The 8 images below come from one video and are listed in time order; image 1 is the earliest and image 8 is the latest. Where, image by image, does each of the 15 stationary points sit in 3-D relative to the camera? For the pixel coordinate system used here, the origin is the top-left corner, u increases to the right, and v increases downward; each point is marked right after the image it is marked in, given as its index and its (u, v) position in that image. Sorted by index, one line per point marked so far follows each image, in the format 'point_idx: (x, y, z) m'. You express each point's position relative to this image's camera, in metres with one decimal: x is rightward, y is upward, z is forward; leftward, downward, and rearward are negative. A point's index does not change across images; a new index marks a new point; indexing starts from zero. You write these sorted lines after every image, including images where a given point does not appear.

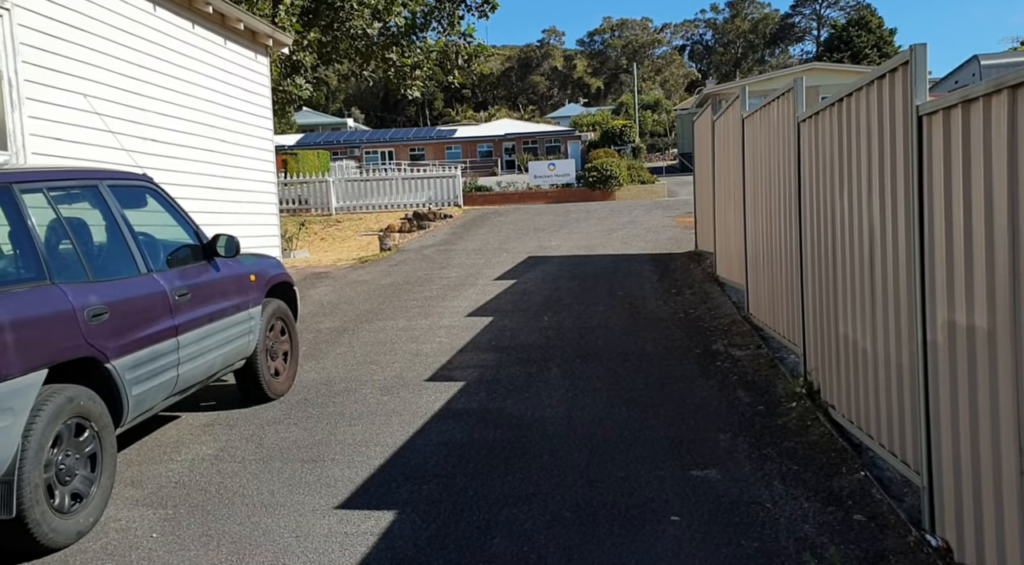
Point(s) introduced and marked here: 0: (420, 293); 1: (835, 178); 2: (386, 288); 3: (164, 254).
0: (-1.2, -0.1, +13.7) m
1: (+2.0, +0.7, +6.8) m
2: (-1.7, -0.1, +14.3) m
3: (-2.2, +0.2, +6.7) m
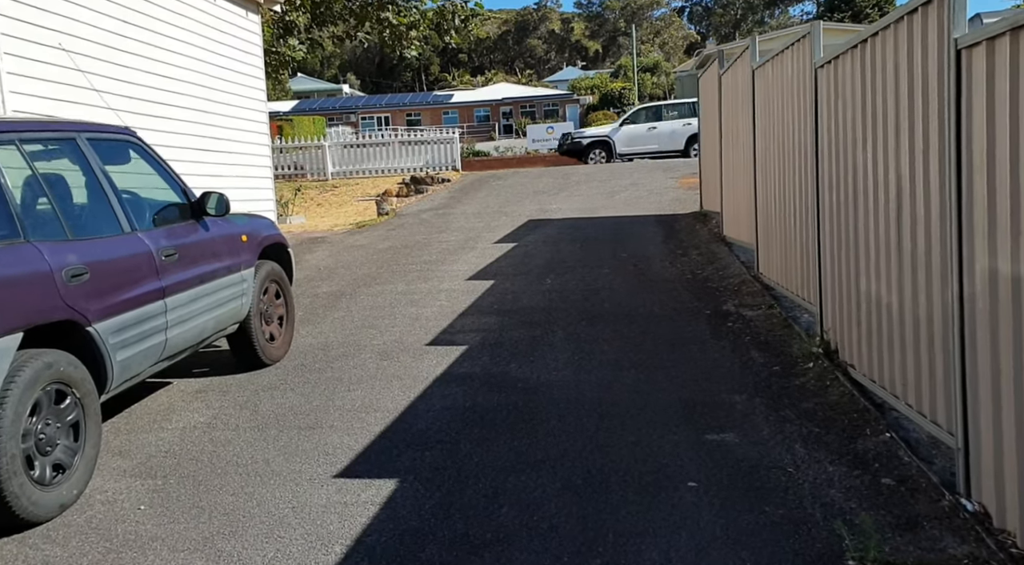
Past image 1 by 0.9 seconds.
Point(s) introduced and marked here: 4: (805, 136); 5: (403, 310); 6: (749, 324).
0: (-1.1, +0.3, +13.4) m
1: (+2.1, +0.9, +6.5) m
2: (-1.7, +0.4, +14.0) m
3: (-2.1, +0.4, +6.3) m
4: (+2.3, +1.1, +8.4) m
5: (-1.0, -0.2, +9.9) m
6: (+1.9, -0.3, +8.8) m
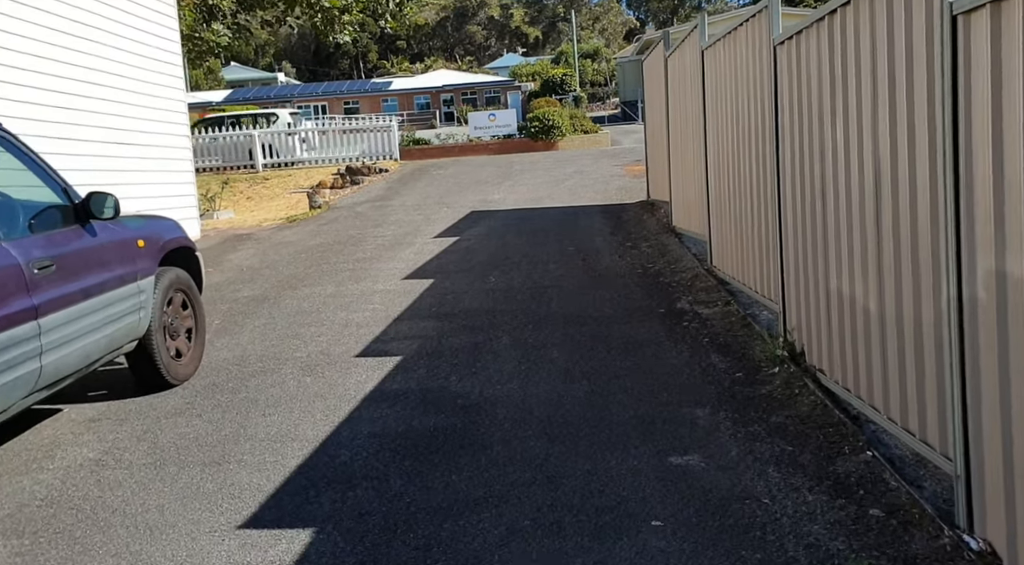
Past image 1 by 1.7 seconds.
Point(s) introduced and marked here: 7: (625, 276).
0: (-1.9, +0.3, +12.6) m
1: (+1.7, +0.9, +5.8) m
2: (-2.4, +0.4, +13.1) m
3: (-2.5, +0.3, +5.5) m
4: (+1.8, +1.1, +7.7) m
5: (-1.5, -0.3, +9.1) m
6: (+1.5, -0.3, +8.1) m
7: (+1.1, +0.1, +10.3) m
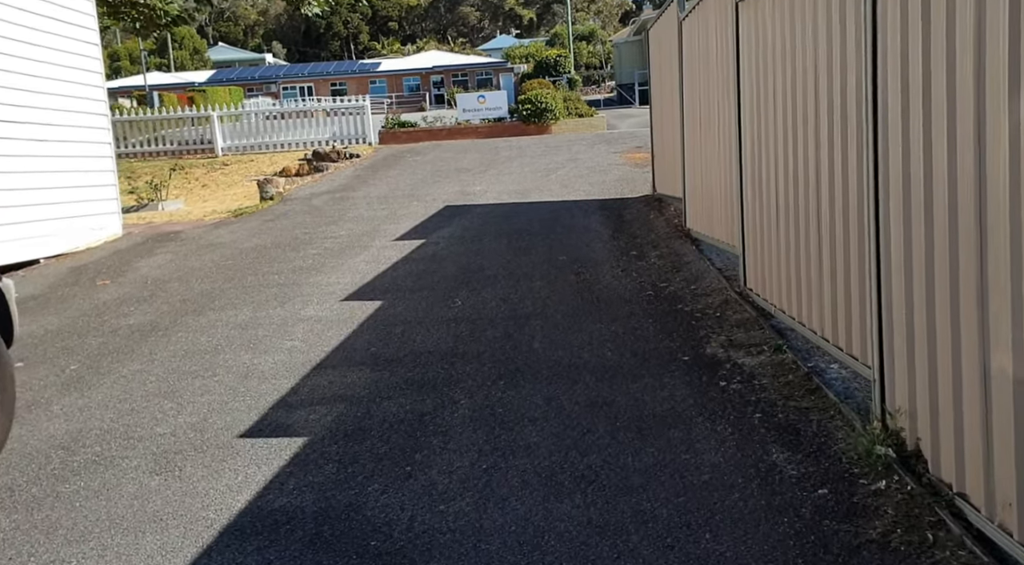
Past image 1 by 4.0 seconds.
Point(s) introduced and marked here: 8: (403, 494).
0: (-2.1, +0.2, +10.1) m
1: (+1.5, +0.7, +3.4) m
2: (-2.6, +0.3, +10.7) m
3: (-2.7, +0.1, +3.0) m
4: (+1.6, +0.9, +5.3) m
5: (-1.7, -0.5, +6.7) m
6: (+1.3, -0.5, +5.7) m
7: (+0.9, -0.1, +7.8) m
8: (-0.4, -0.8, +4.3) m
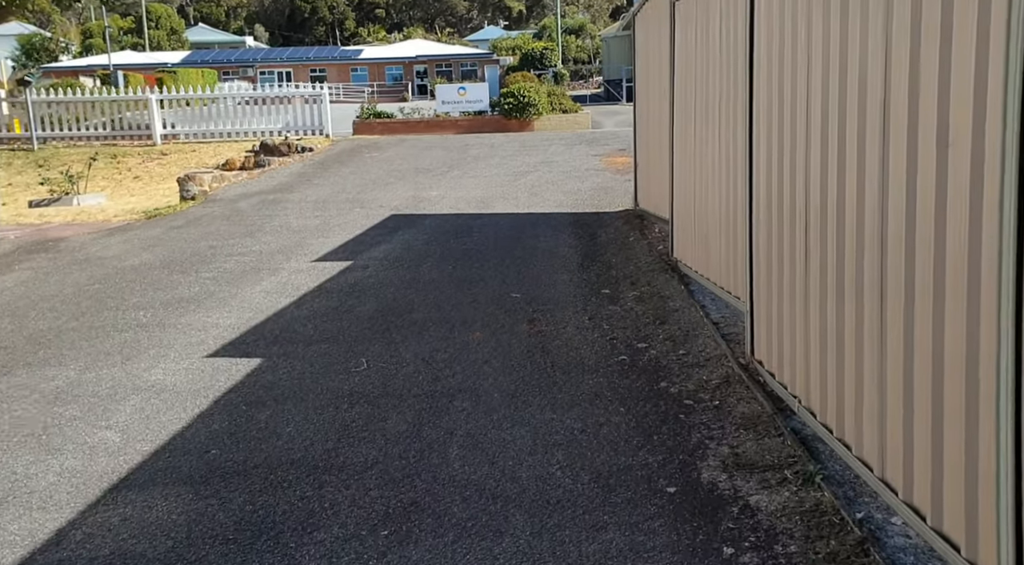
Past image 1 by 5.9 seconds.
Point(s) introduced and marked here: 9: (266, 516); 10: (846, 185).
0: (-2.5, -0.1, +8.0) m
1: (+1.2, +0.3, +1.3) m
2: (-3.1, 0.0, +8.5) m
3: (-3.0, -0.2, +0.9) m
4: (+1.3, +0.5, +3.2) m
5: (-2.1, -0.7, +4.5) m
6: (+0.9, -0.9, +3.6) m
7: (+0.5, -0.5, +5.7) m
8: (-0.8, -1.2, +2.2) m
9: (-0.9, -0.8, +3.9) m
10: (+1.3, +0.4, +4.0) m
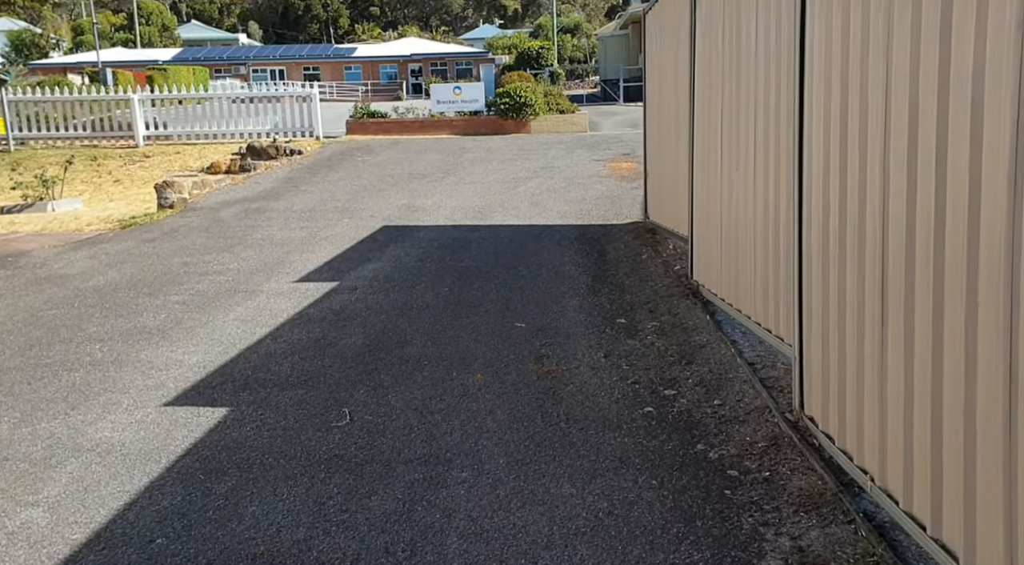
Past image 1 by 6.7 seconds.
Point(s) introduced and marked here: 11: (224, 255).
0: (-2.5, -0.2, +7.1) m
1: (+1.3, +0.1, +0.4) m
2: (-3.1, -0.1, +7.7) m
3: (-2.9, -0.4, 0.0) m
4: (+1.3, +0.3, +2.4) m
5: (-2.1, -0.9, +3.7) m
6: (+0.9, -1.1, +2.8) m
7: (+0.5, -0.6, +4.9) m
8: (-0.8, -1.4, +1.4) m
9: (-0.8, -1.0, +3.1) m
10: (+1.3, +0.2, +3.2) m
11: (-2.6, +0.2, +9.5) m
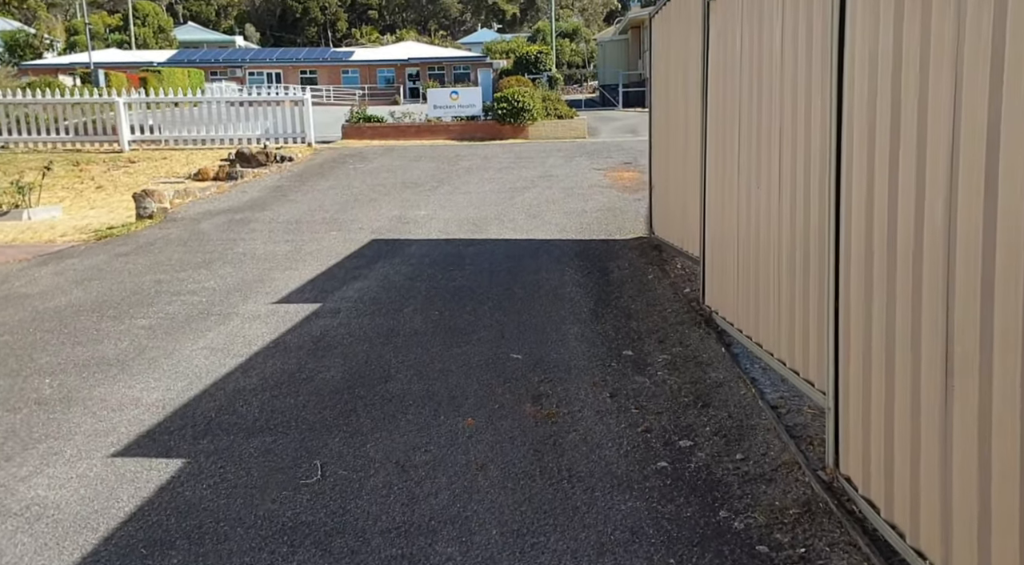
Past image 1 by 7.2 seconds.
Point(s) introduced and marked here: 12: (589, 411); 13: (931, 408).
0: (-2.5, -0.4, +6.5) m
1: (+1.3, 0.0, -0.2) m
2: (-3.1, -0.3, +7.0) m
3: (-2.9, -0.5, -0.6) m
4: (+1.3, +0.2, +1.8) m
5: (-2.1, -1.0, +3.0) m
6: (+0.9, -1.2, +2.1) m
7: (+0.5, -0.8, +4.3) m
8: (-0.8, -1.5, +0.8) m
9: (-0.9, -1.2, +2.5) m
10: (+1.3, 0.0, +2.5) m
11: (-2.6, +0.1, +8.9) m
12: (+0.4, -0.6, +5.2) m
13: (+1.3, -0.4, +3.1) m
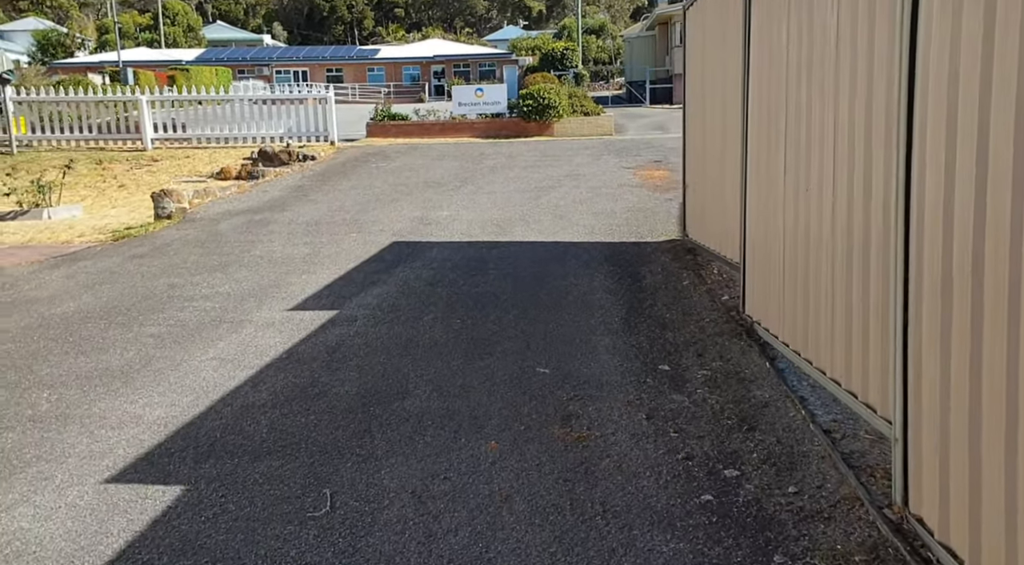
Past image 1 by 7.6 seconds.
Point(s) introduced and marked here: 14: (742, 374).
0: (-2.4, -0.4, +6.1) m
1: (+1.3, -0.1, -0.6) m
2: (-2.9, -0.3, +6.7) m
3: (-2.9, -0.5, -1.0) m
4: (+1.4, +0.1, +1.3) m
5: (-2.0, -1.1, +2.7) m
6: (+1.0, -1.3, +1.7) m
7: (+0.6, -0.9, +3.9) m
8: (-0.8, -1.6, +0.4) m
9: (-0.8, -1.2, +2.1) m
10: (+1.4, 0.0, +2.1) m
11: (-2.4, +0.1, +8.6) m
12: (+0.5, -0.7, +4.7) m
13: (+1.3, -0.5, +2.7) m
14: (+1.2, -0.5, +5.6) m
